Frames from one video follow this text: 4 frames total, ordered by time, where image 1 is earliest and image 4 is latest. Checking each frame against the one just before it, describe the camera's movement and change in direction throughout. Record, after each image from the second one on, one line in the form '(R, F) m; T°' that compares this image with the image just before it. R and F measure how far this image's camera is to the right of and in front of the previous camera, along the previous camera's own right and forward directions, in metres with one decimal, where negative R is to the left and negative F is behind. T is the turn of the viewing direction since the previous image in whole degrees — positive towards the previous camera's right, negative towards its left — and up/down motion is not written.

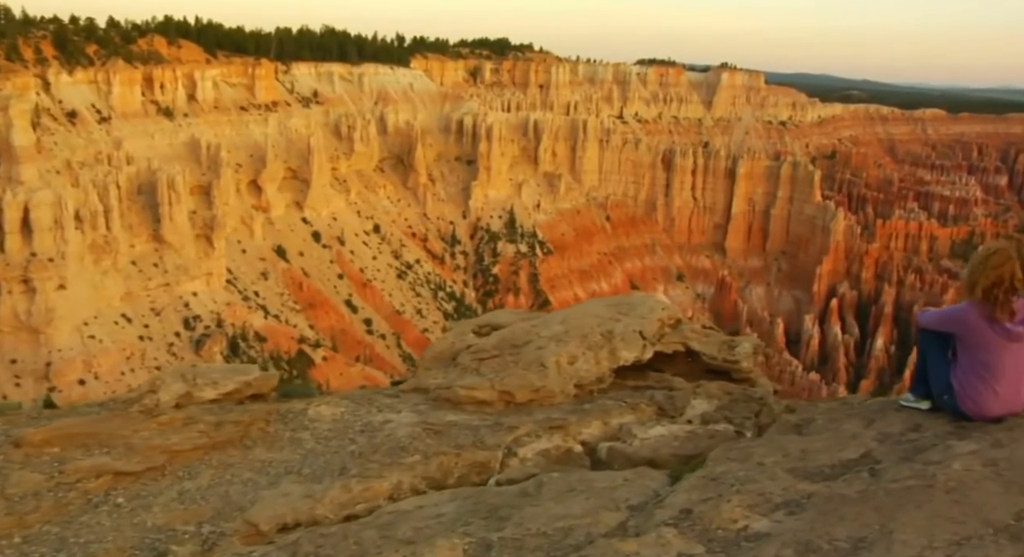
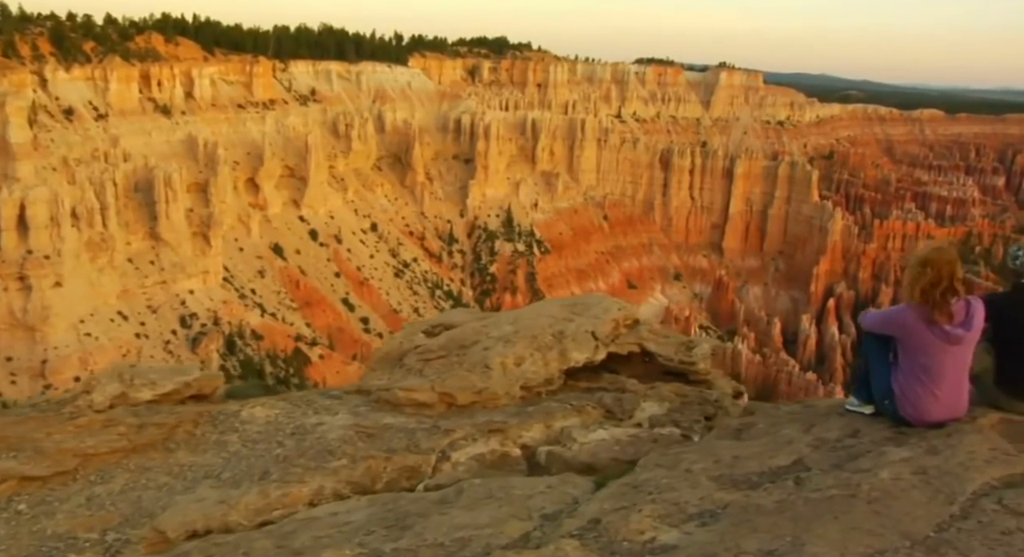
(+0.5, +0.2) m; 0°
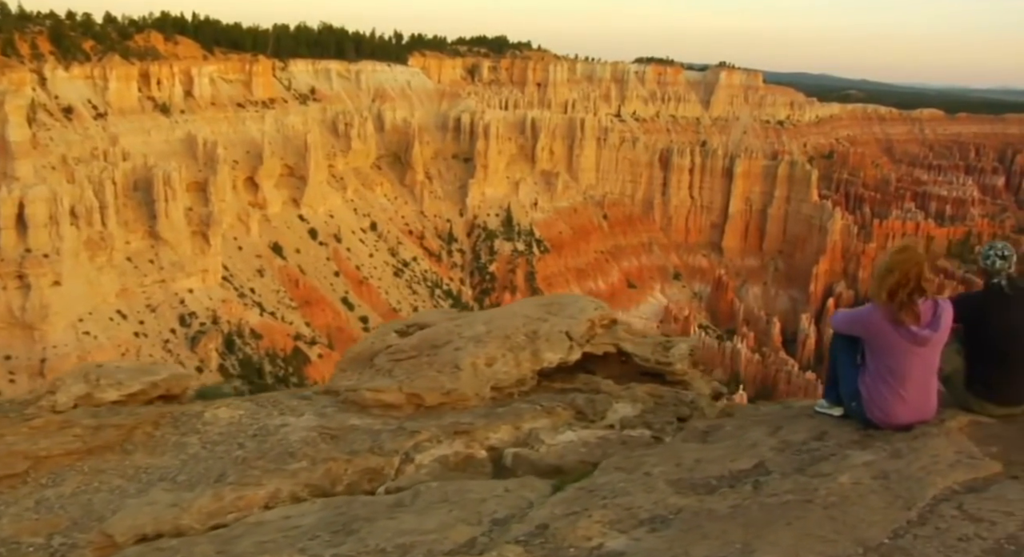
(+0.3, +0.1) m; 0°
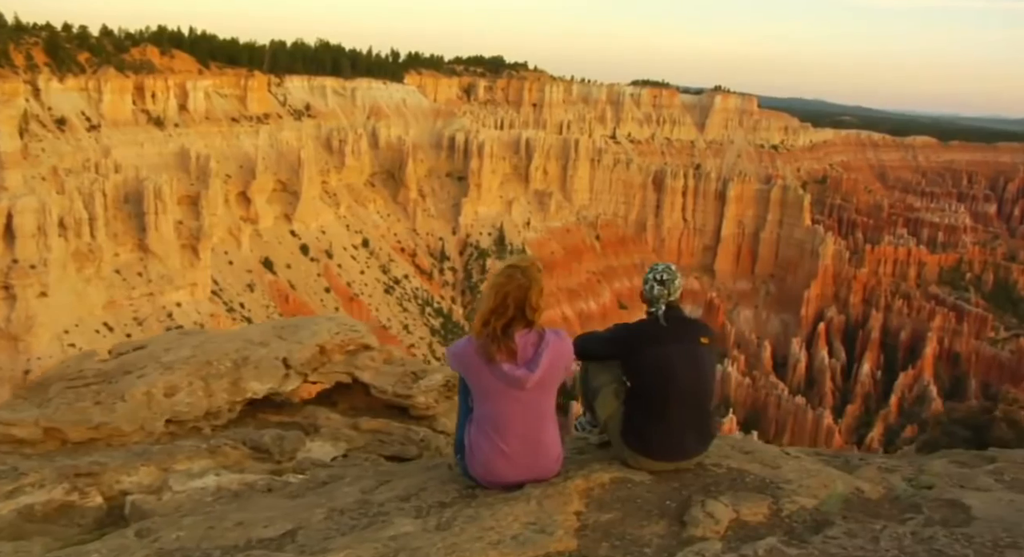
(+2.6, +0.9) m; 0°
